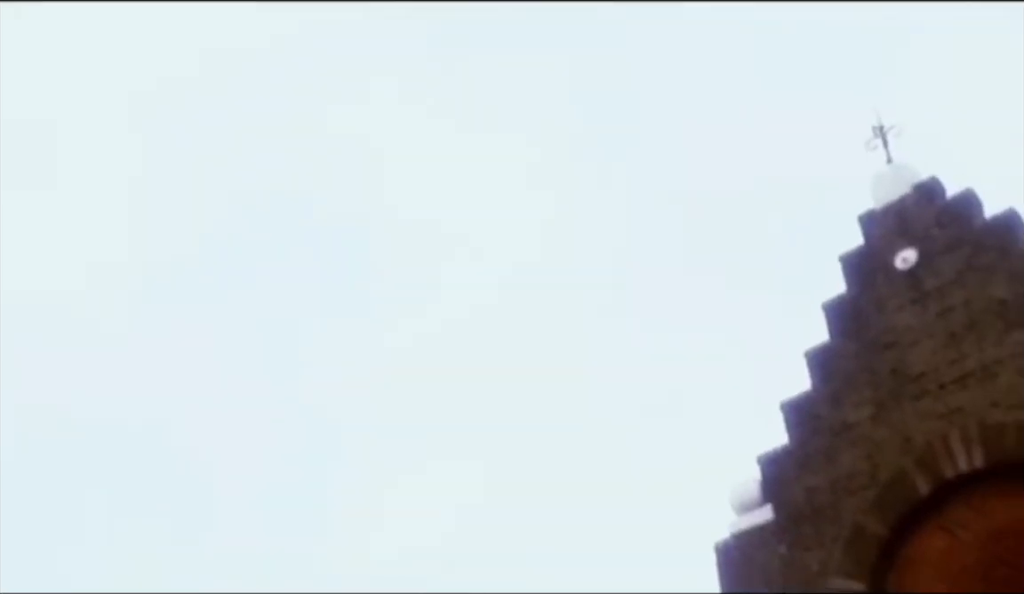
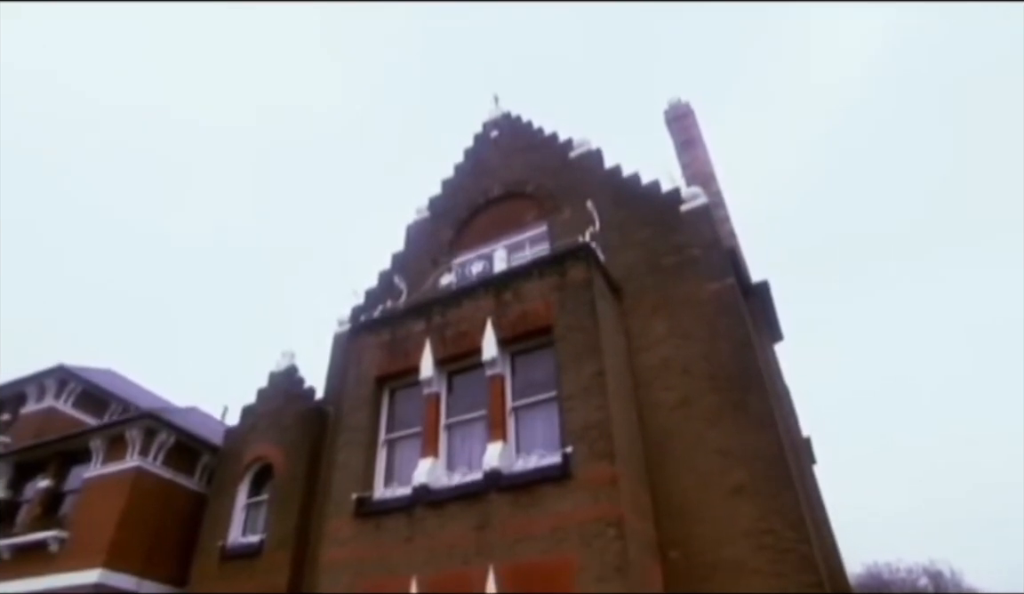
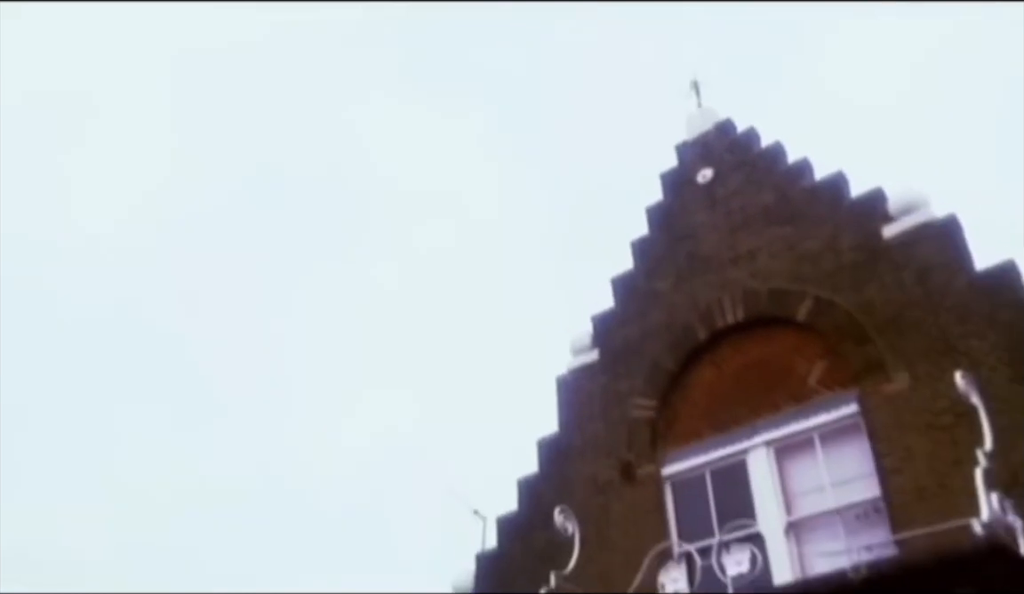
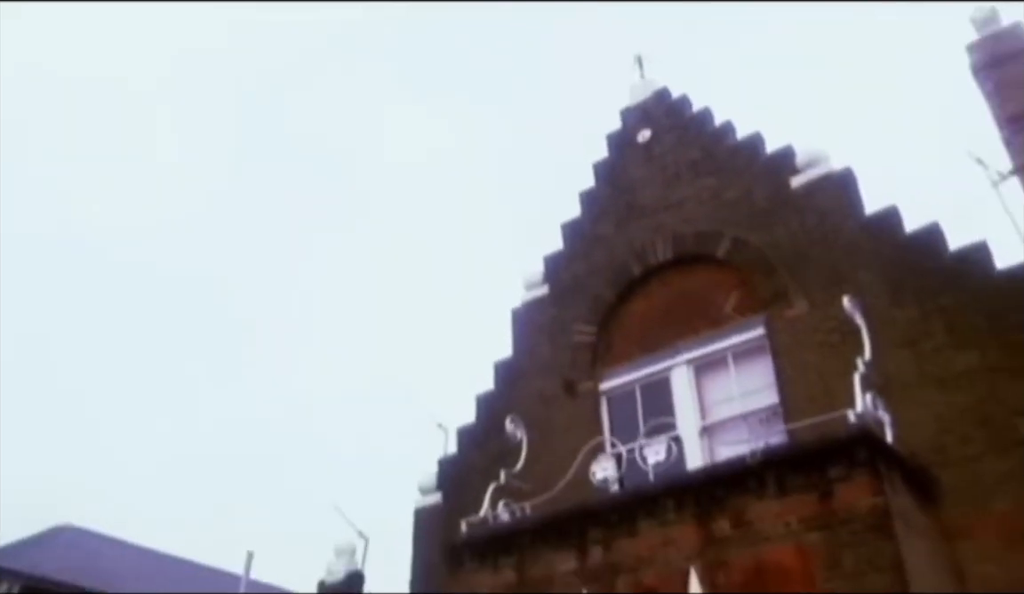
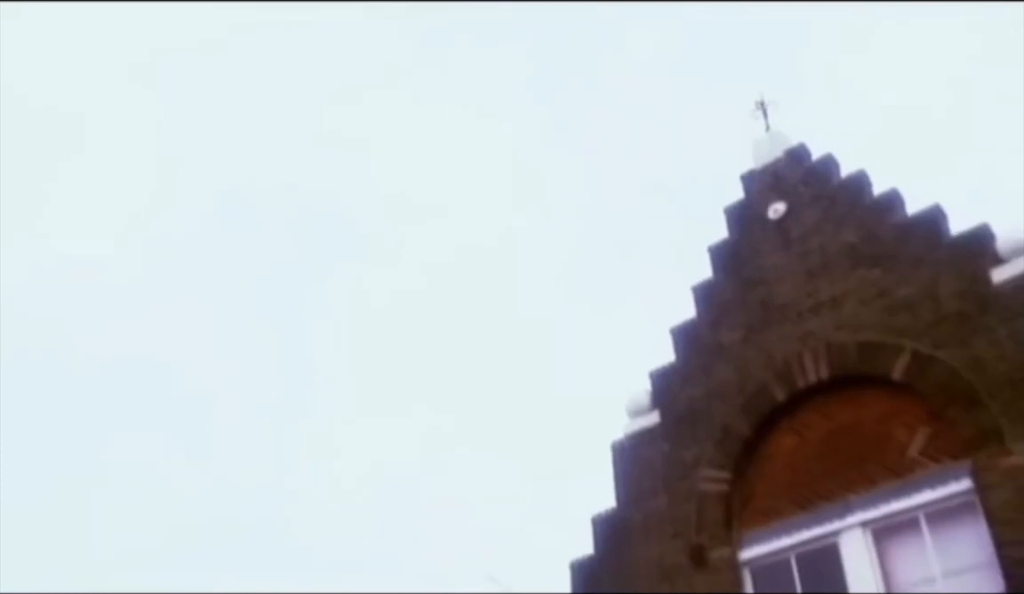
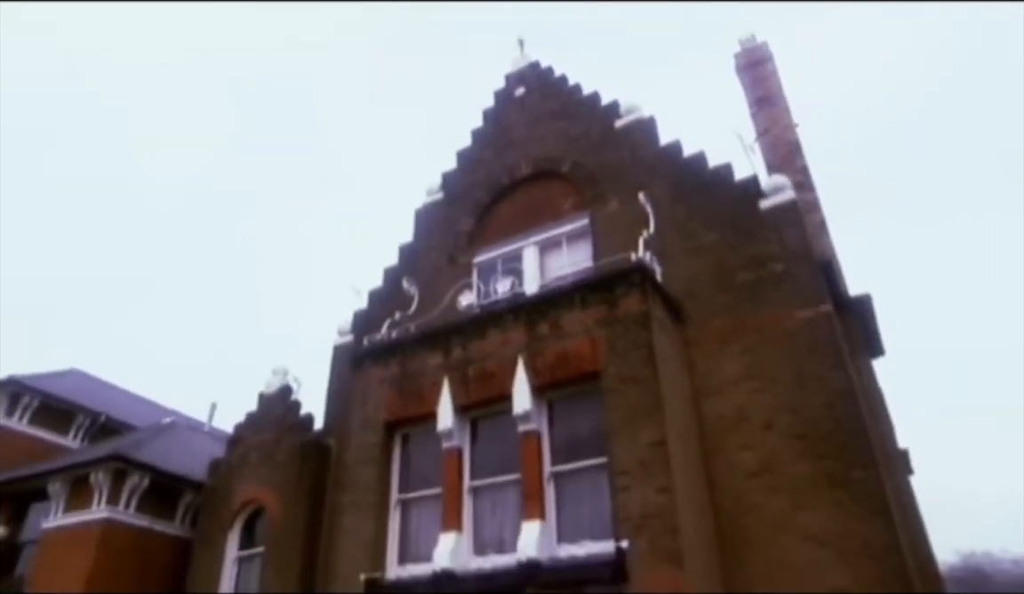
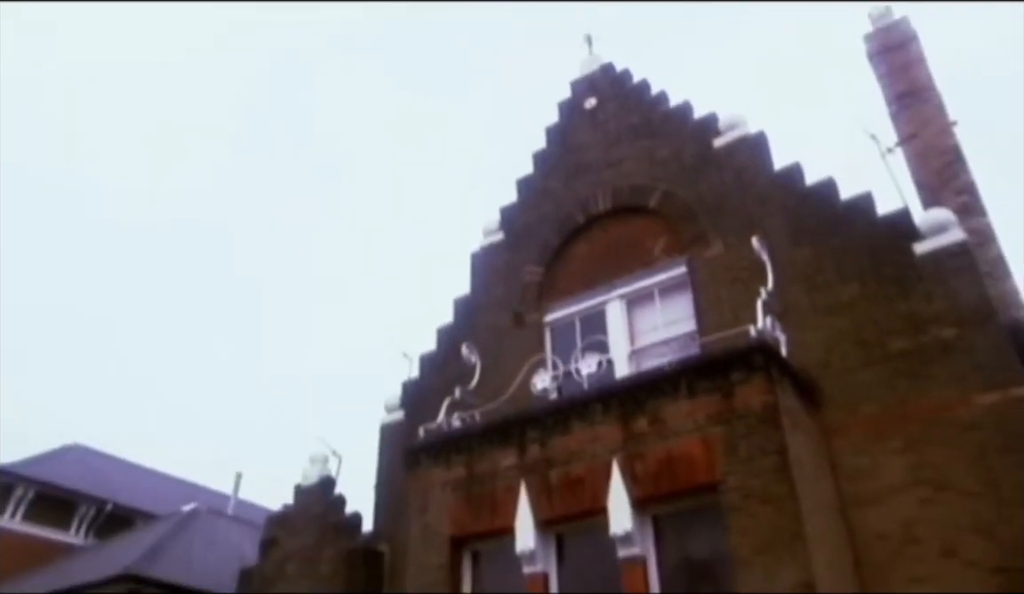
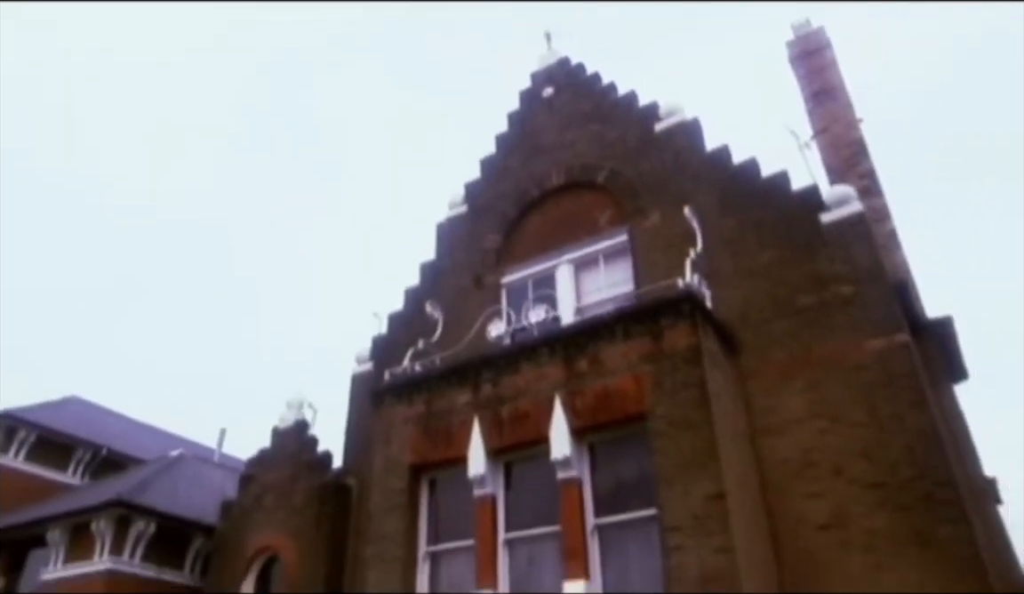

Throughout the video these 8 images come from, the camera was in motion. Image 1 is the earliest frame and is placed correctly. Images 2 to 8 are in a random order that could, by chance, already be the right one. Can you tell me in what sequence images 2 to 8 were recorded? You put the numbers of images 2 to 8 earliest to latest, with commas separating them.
5, 3, 4, 7, 8, 6, 2
